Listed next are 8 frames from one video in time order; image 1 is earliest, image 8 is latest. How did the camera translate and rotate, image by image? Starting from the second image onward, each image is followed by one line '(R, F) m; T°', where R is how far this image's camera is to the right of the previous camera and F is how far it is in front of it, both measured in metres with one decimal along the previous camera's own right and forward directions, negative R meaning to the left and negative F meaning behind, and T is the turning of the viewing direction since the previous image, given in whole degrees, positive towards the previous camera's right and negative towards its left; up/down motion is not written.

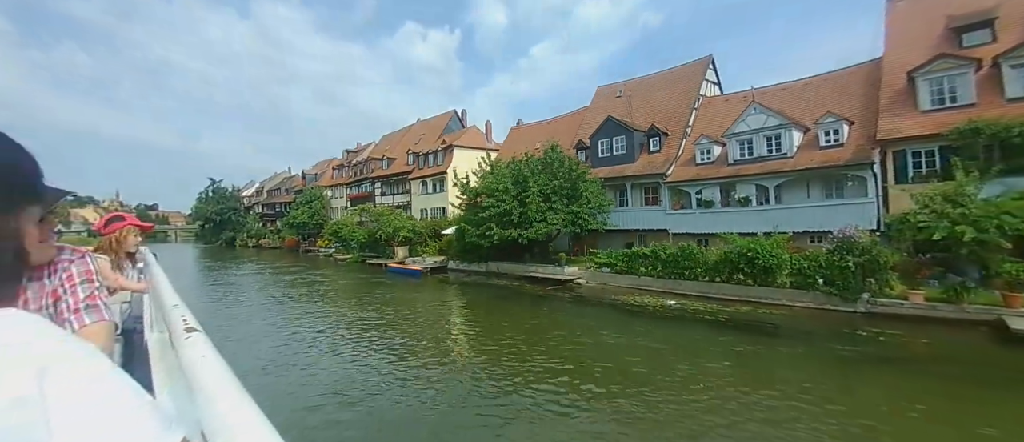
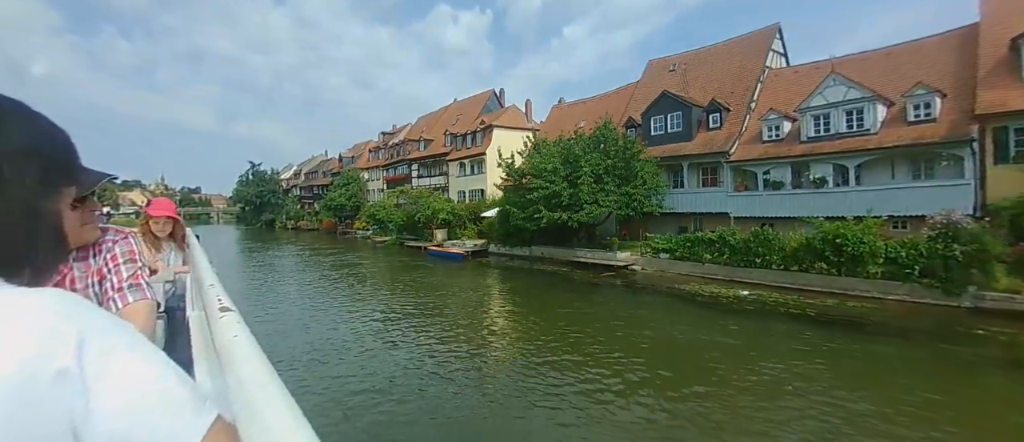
(-1.2, +0.9) m; -4°
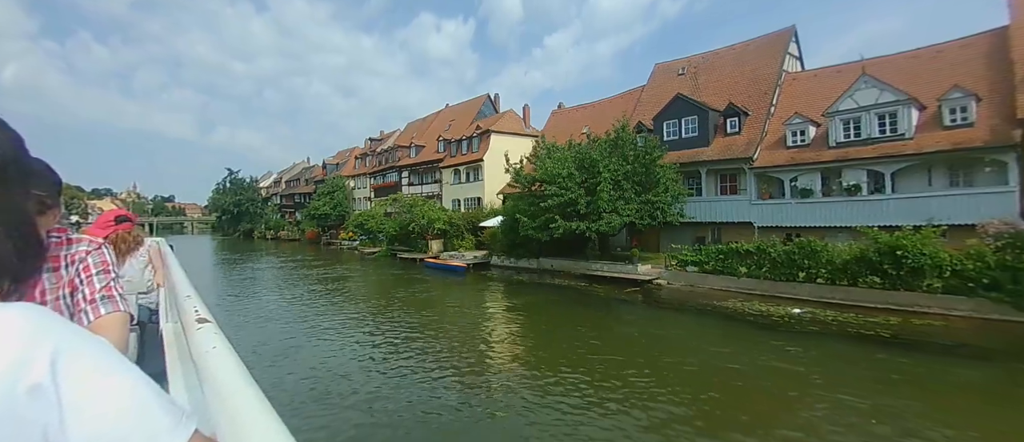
(-1.1, +1.7) m; +2°
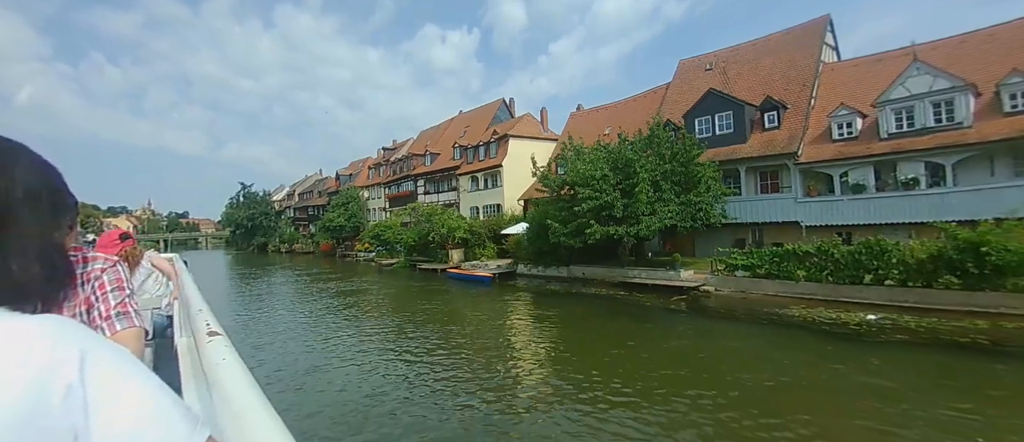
(-1.0, +0.9) m; -1°
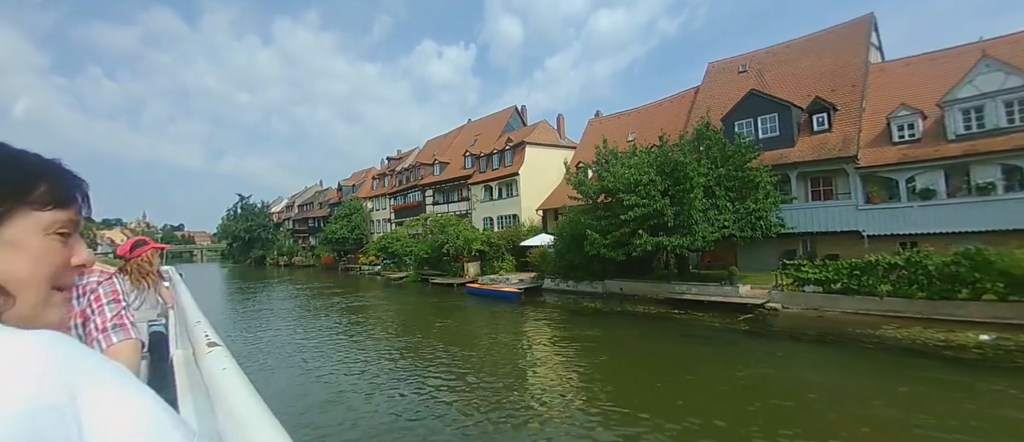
(-1.4, +1.6) m; 0°
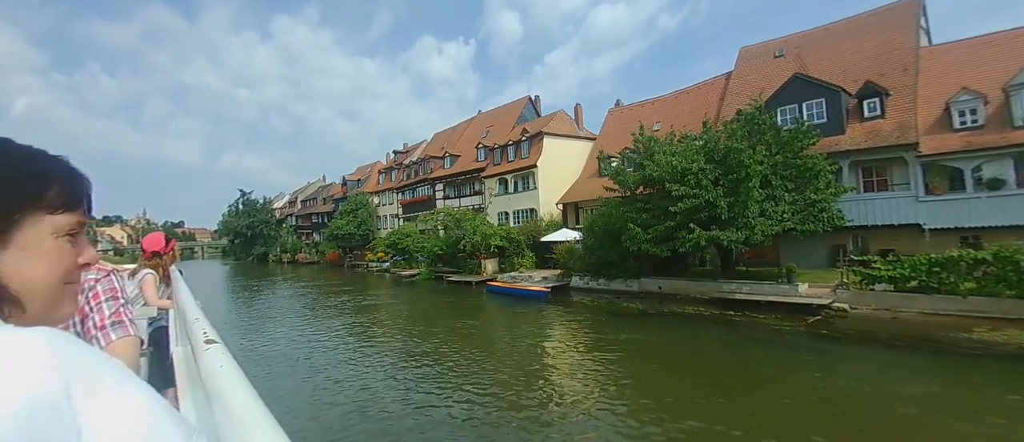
(-1.2, +1.2) m; 0°
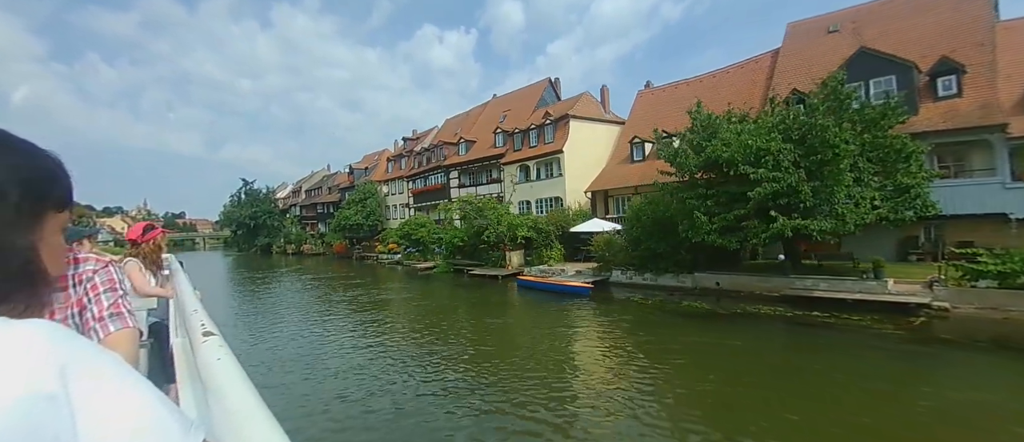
(-1.5, +1.5) m; 0°
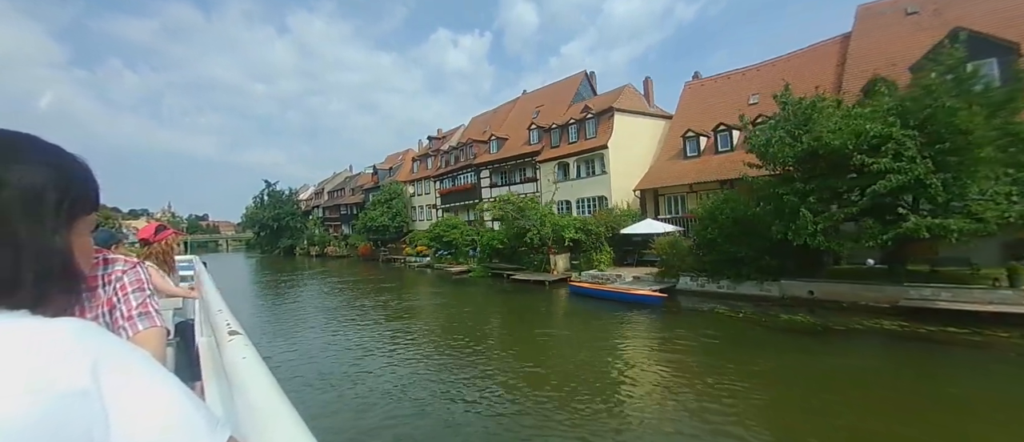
(-1.7, +1.2) m; -2°
